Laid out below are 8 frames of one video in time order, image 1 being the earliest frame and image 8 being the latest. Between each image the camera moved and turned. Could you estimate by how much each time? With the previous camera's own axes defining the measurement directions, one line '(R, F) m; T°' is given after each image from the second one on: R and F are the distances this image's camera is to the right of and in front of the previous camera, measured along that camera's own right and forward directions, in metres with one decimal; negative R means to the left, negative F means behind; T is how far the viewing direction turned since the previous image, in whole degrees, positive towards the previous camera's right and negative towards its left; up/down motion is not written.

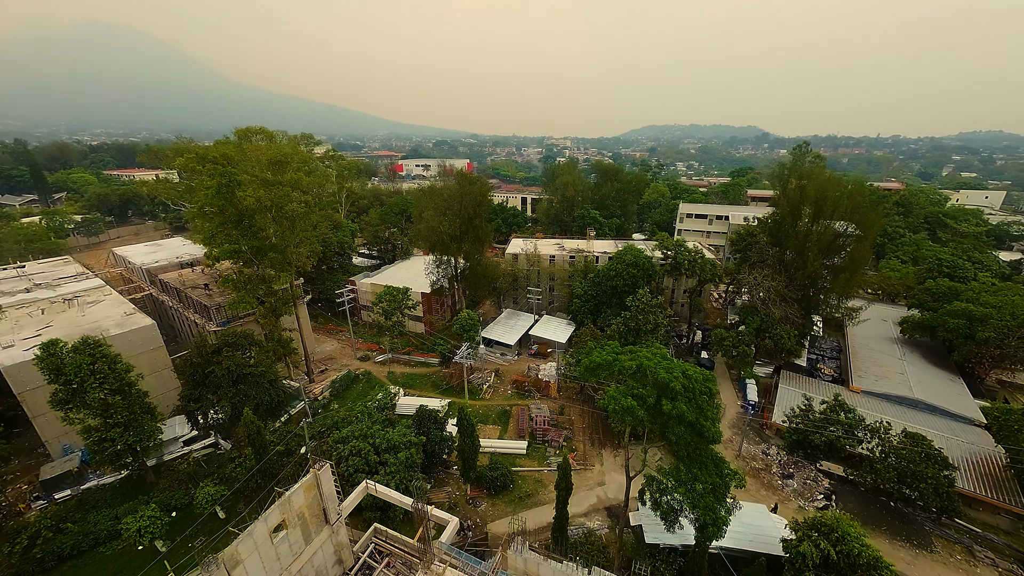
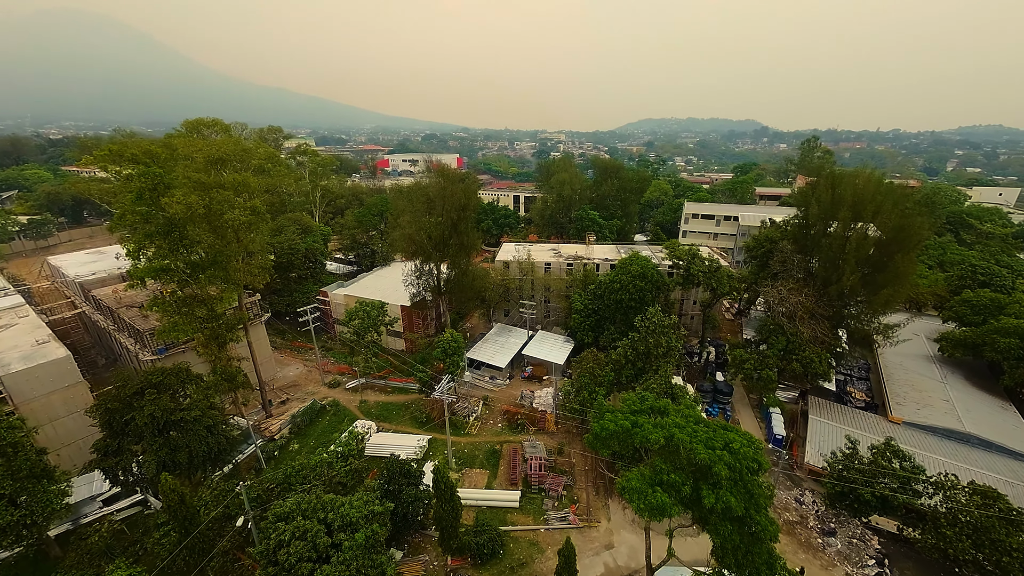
(+0.2, +3.1) m; +1°
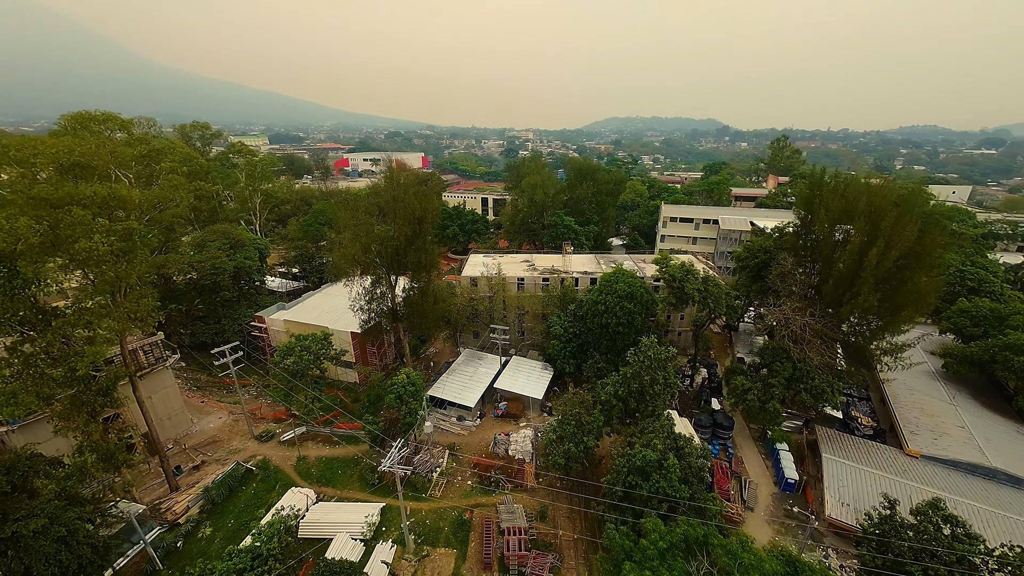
(+0.2, +3.3) m; +4°
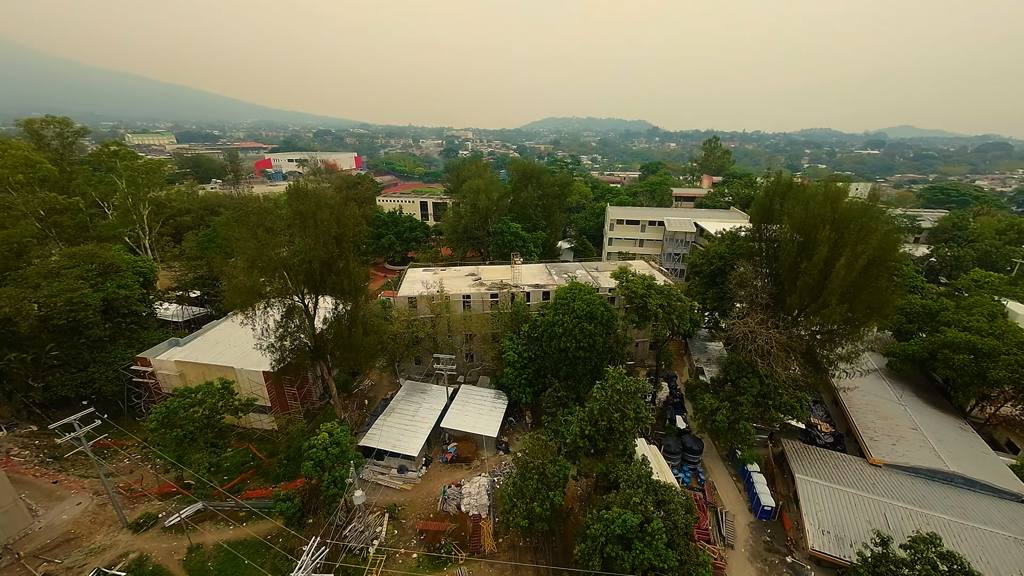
(+0.1, +2.5) m; +8°
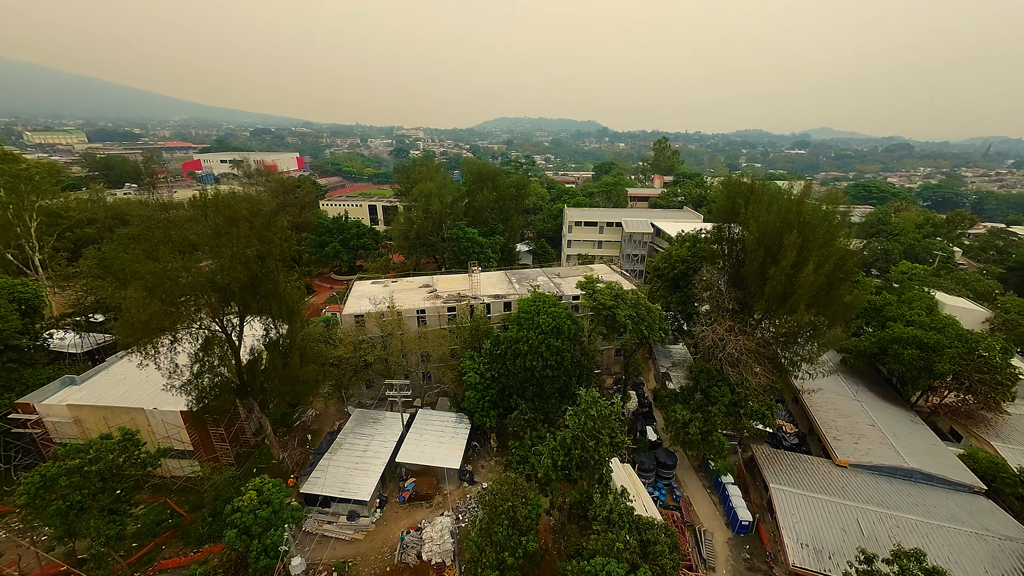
(0.0, +1.5) m; +6°
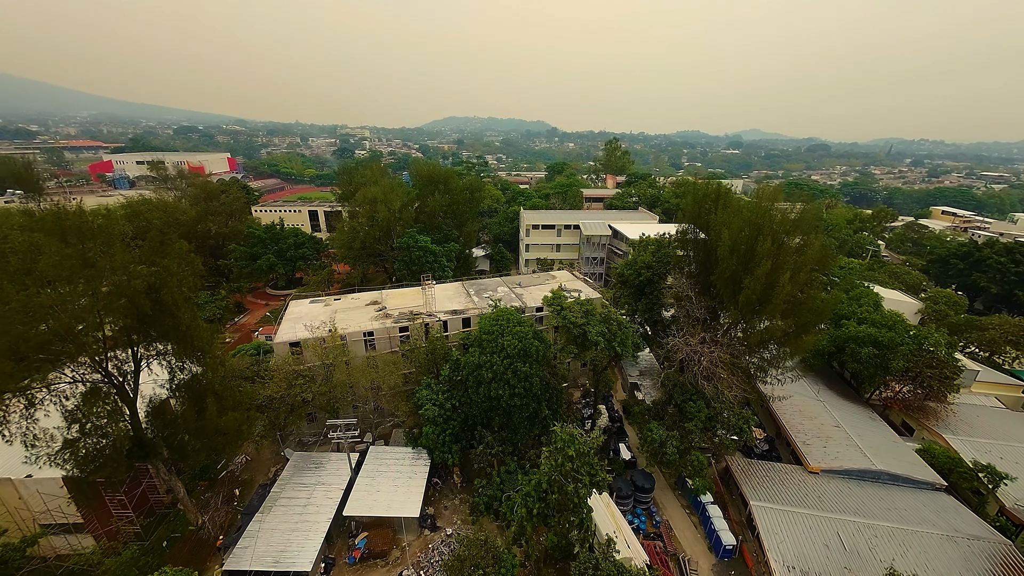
(-0.1, +1.7) m; +6°
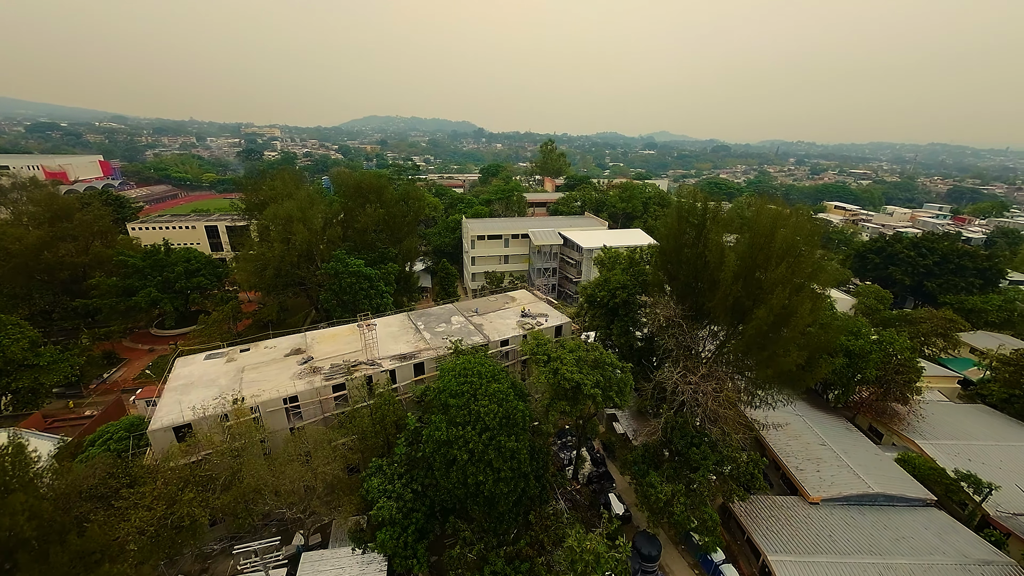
(-1.0, +3.2) m; +10°
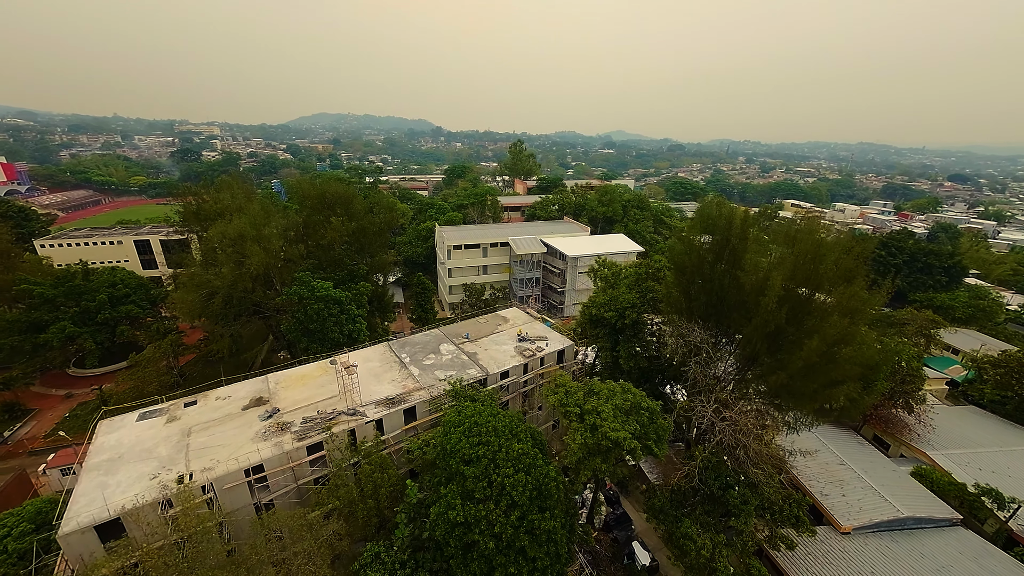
(-1.5, +2.2) m; +5°
